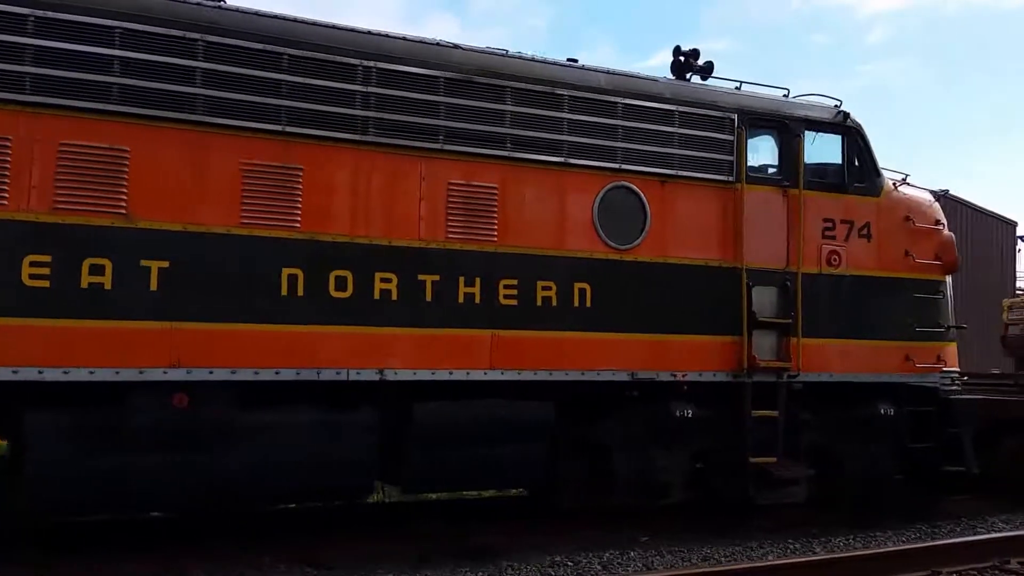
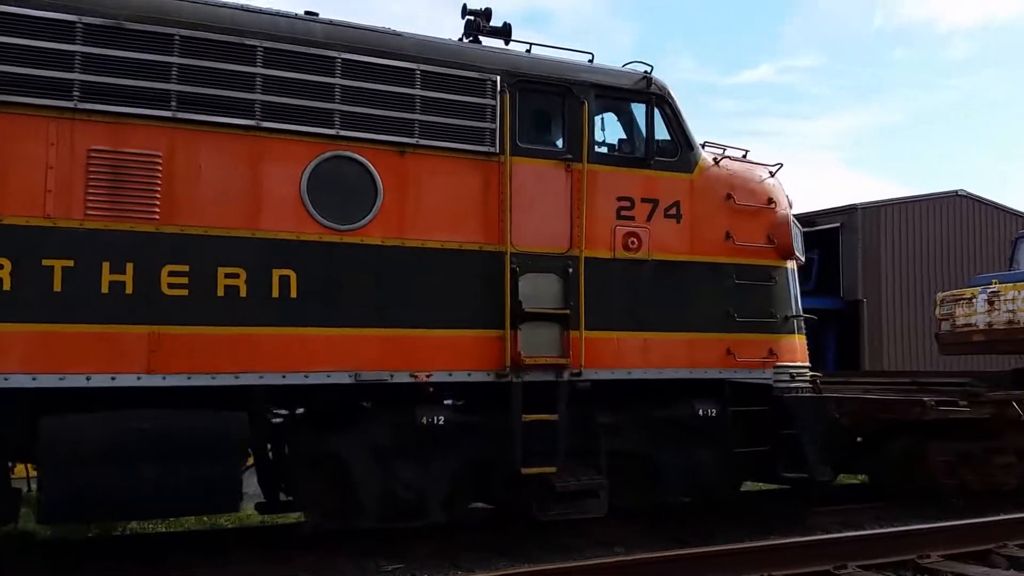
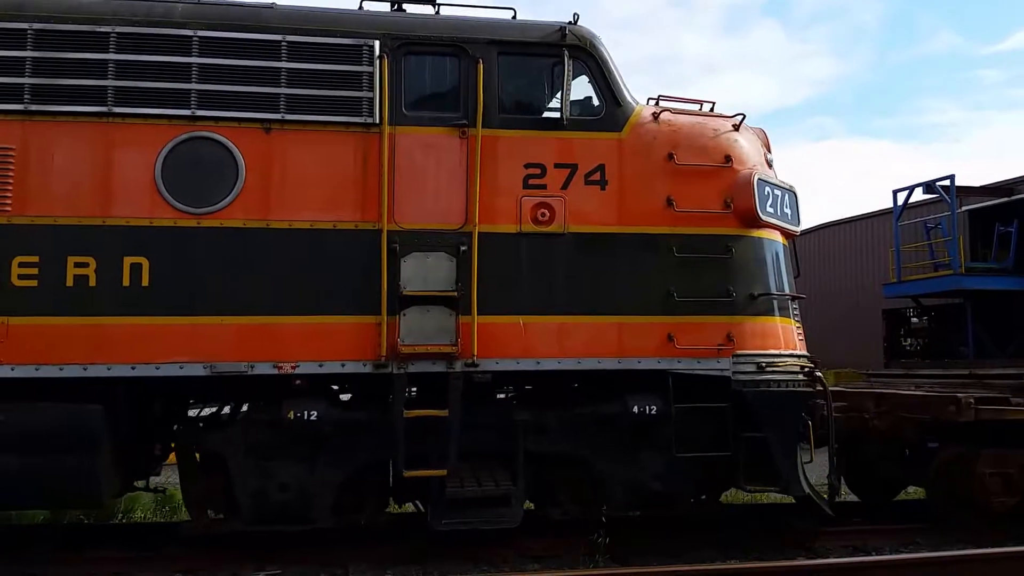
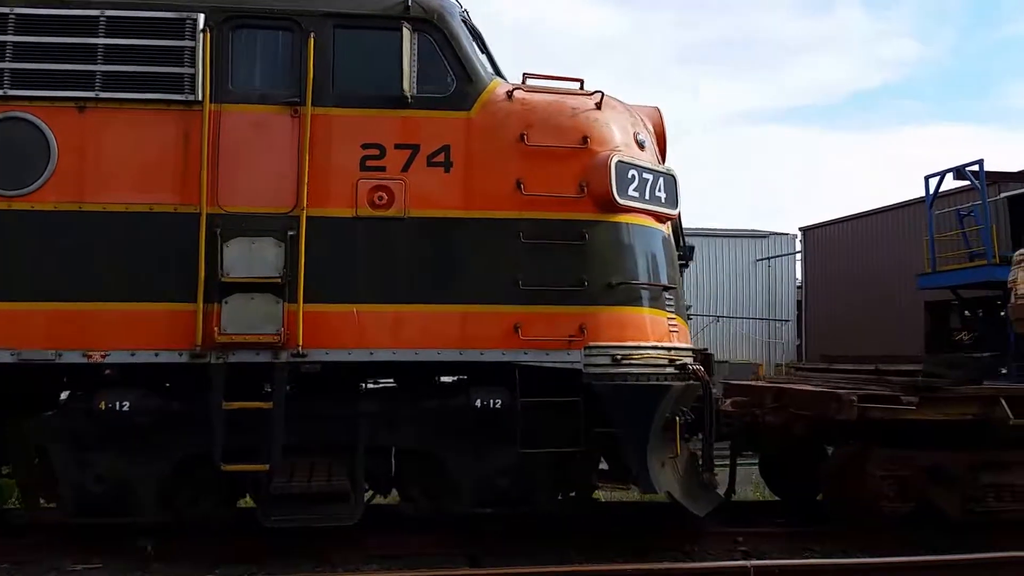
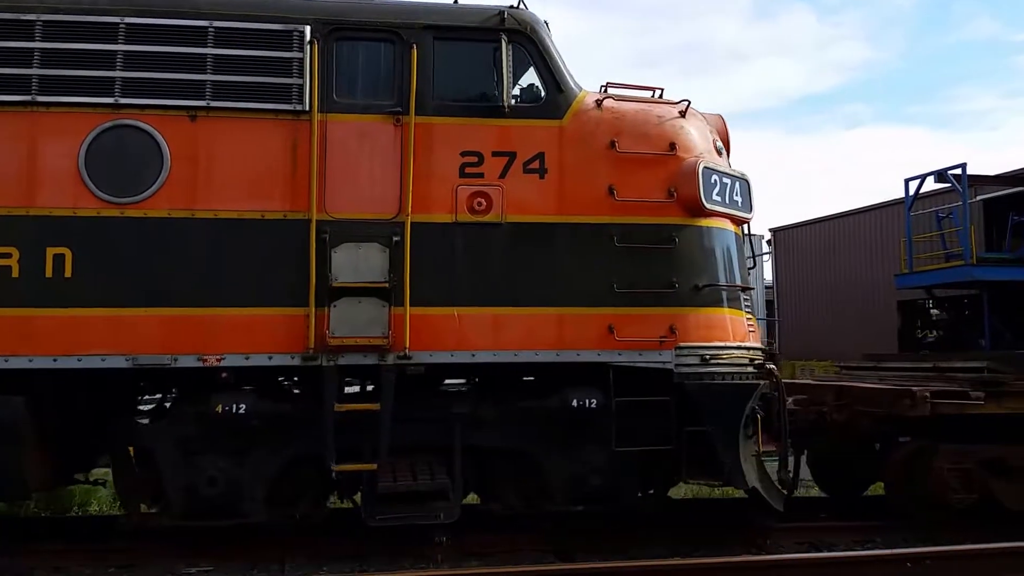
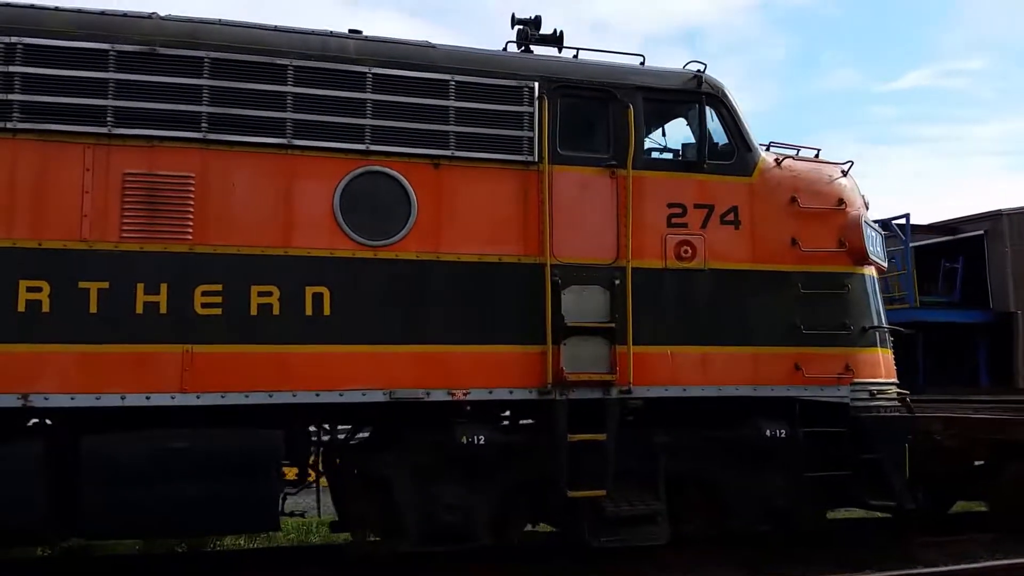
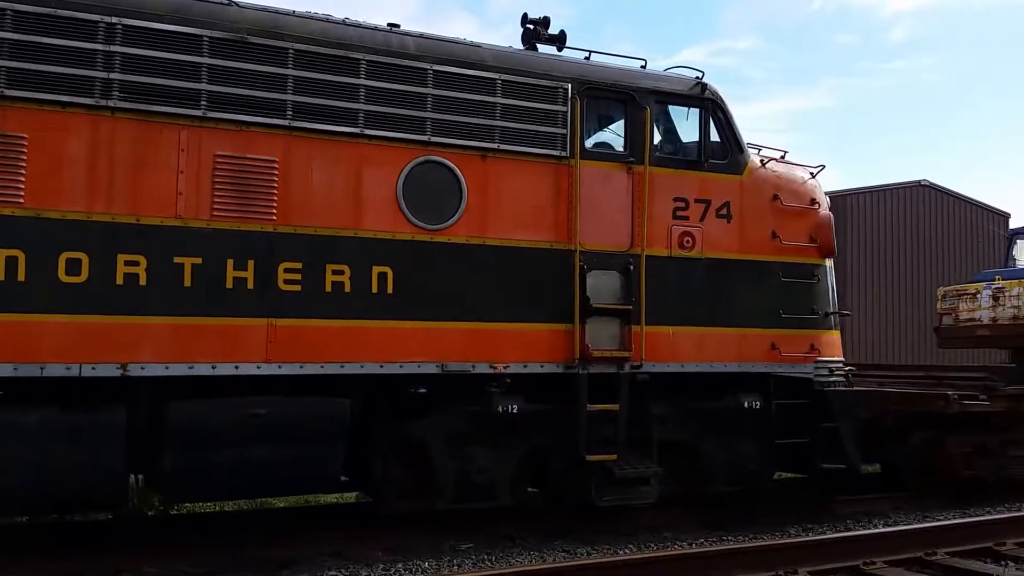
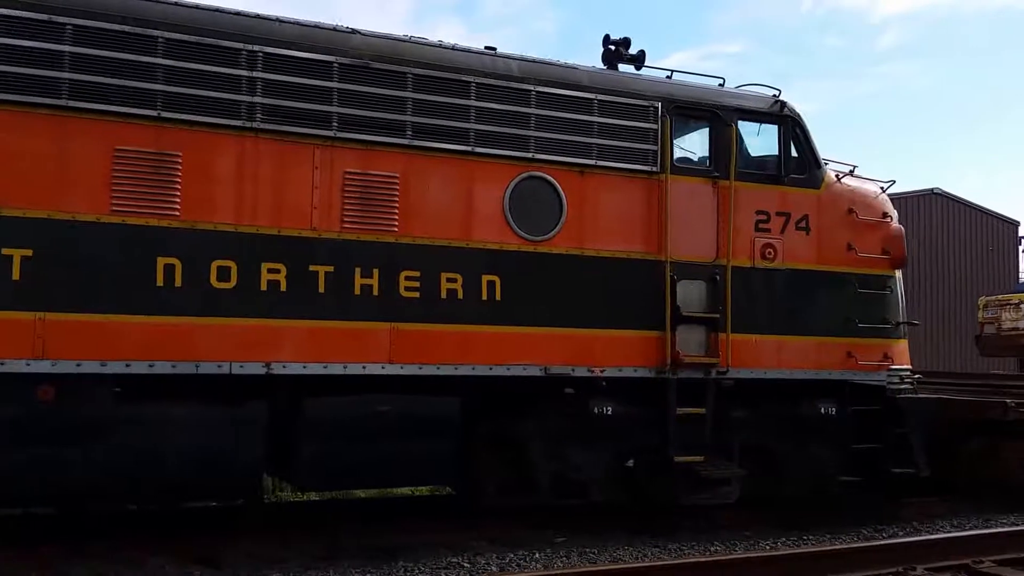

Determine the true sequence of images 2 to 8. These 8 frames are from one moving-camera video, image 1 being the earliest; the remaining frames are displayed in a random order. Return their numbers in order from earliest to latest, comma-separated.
8, 7, 2, 6, 3, 5, 4
